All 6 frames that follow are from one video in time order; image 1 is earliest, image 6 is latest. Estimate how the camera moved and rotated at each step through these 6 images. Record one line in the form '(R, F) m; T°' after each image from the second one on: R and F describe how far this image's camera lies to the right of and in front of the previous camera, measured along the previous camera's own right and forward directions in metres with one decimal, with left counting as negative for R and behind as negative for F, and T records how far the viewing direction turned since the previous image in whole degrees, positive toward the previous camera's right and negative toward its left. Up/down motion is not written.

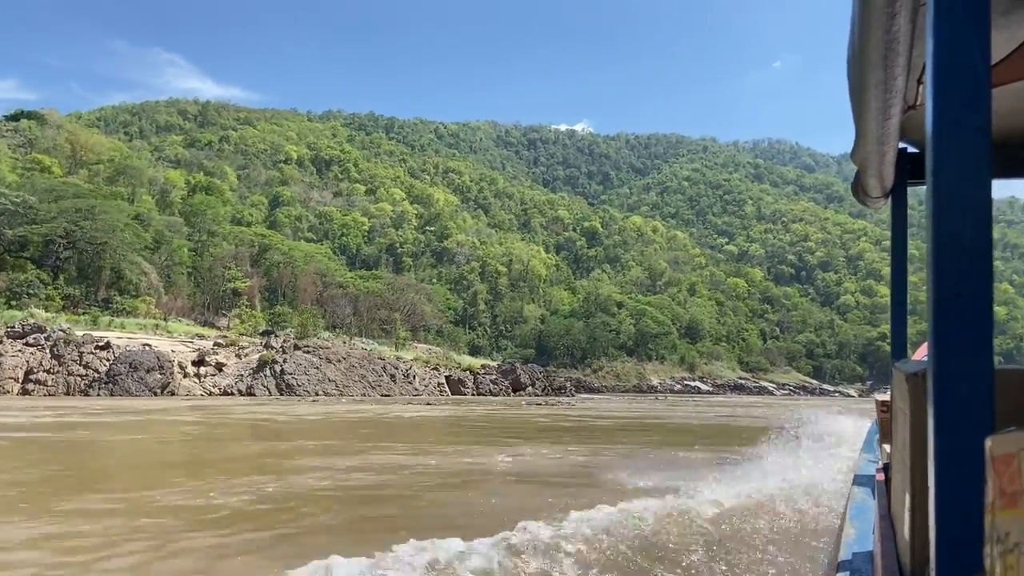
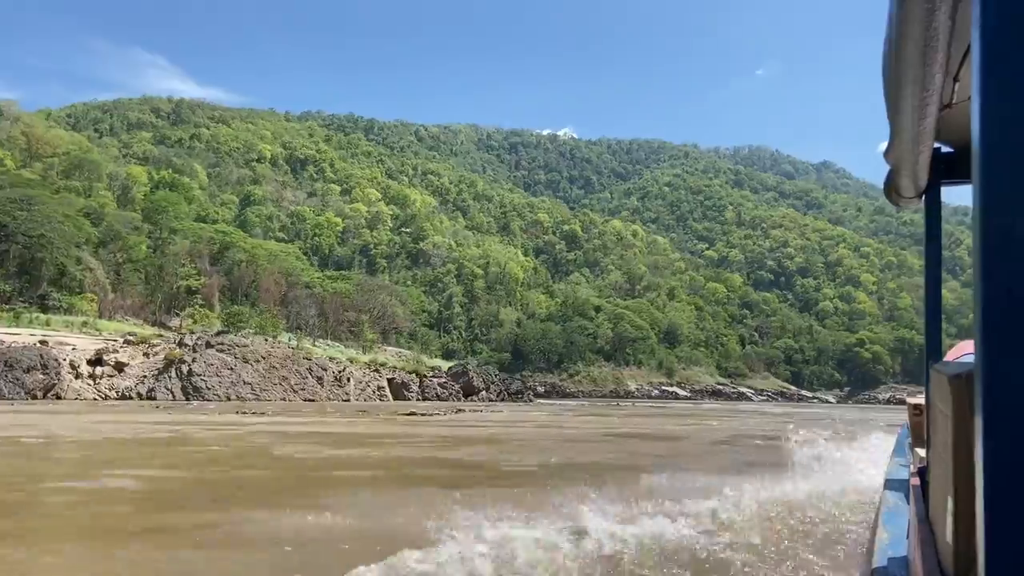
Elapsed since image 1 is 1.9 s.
(+0.6, +1.5) m; +1°
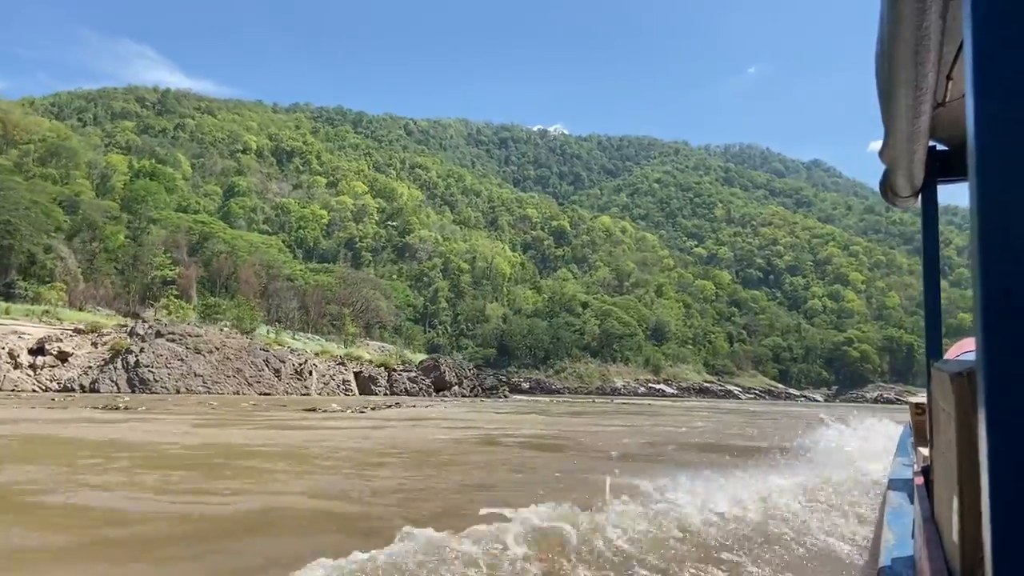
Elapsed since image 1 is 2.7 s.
(+0.3, +0.7) m; +1°
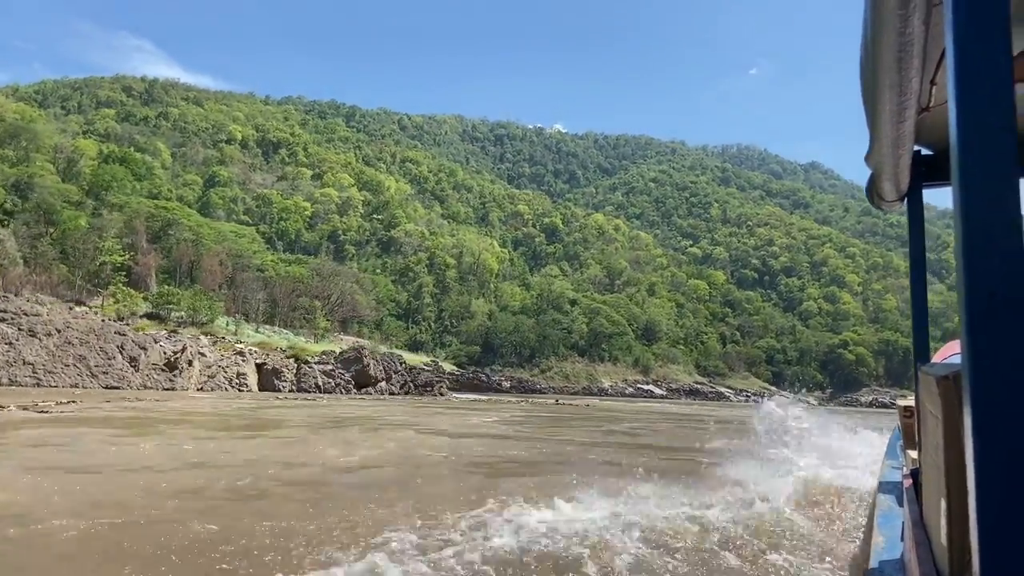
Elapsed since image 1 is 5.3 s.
(+1.0, +2.1) m; 0°
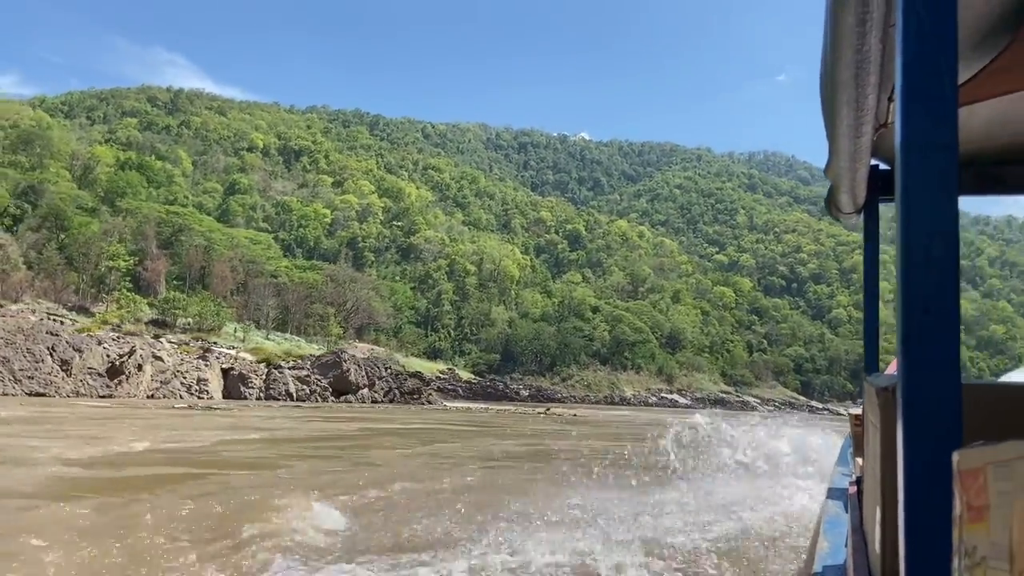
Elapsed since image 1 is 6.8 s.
(+0.5, +1.2) m; -2°
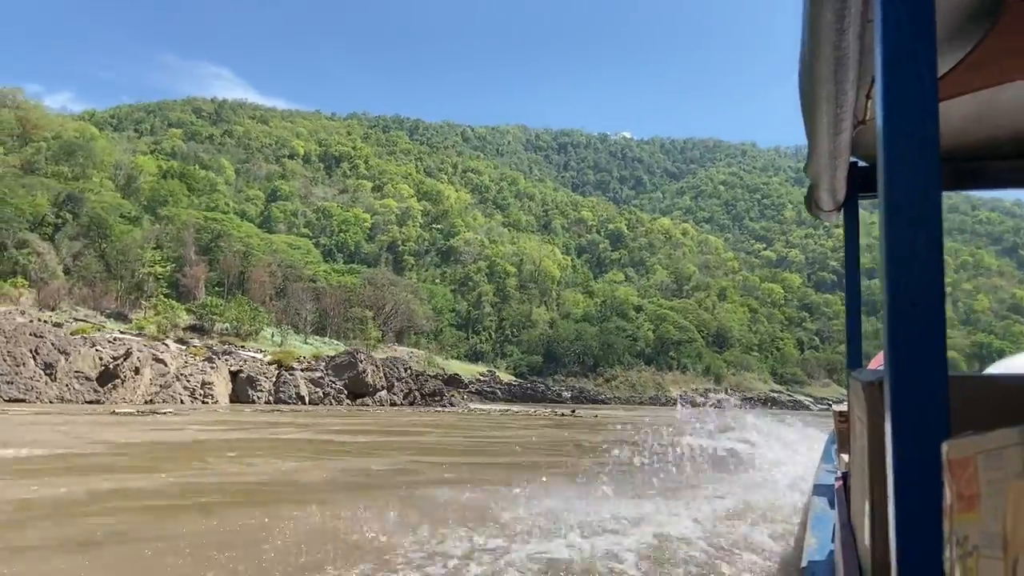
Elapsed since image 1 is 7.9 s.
(+0.3, +0.9) m; -3°
